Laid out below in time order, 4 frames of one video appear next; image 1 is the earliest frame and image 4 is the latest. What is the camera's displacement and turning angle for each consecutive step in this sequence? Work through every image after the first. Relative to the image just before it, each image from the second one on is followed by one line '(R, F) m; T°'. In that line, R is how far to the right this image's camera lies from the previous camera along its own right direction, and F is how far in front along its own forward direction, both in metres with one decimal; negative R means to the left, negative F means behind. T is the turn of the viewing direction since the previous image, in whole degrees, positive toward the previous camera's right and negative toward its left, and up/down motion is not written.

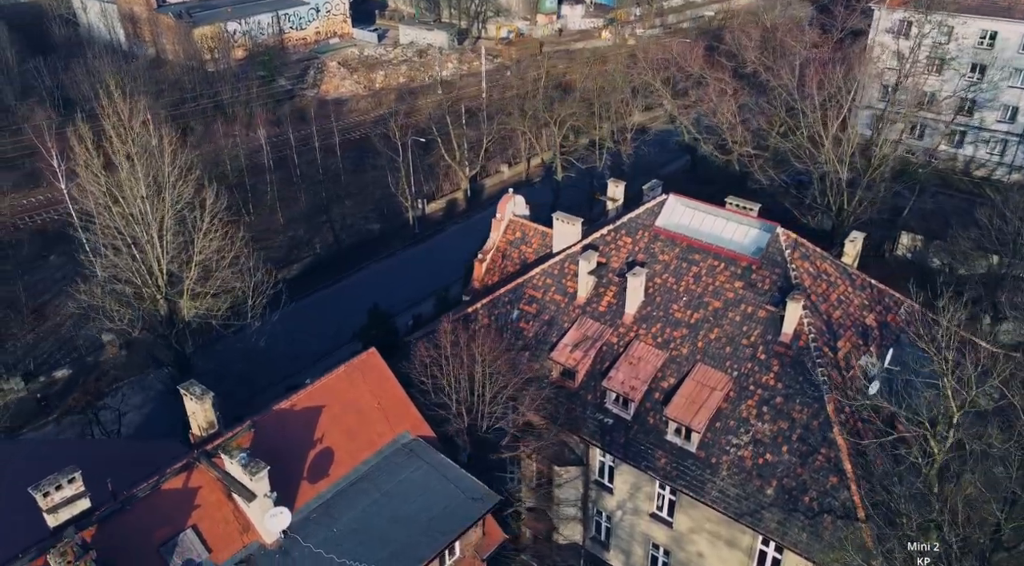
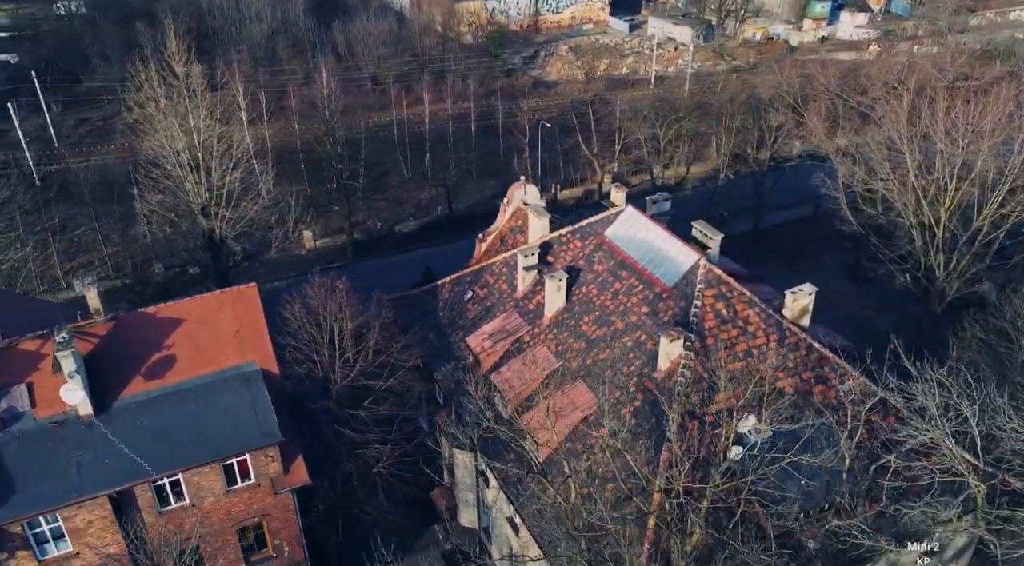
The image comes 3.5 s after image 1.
(+13.4, +2.3) m; -23°
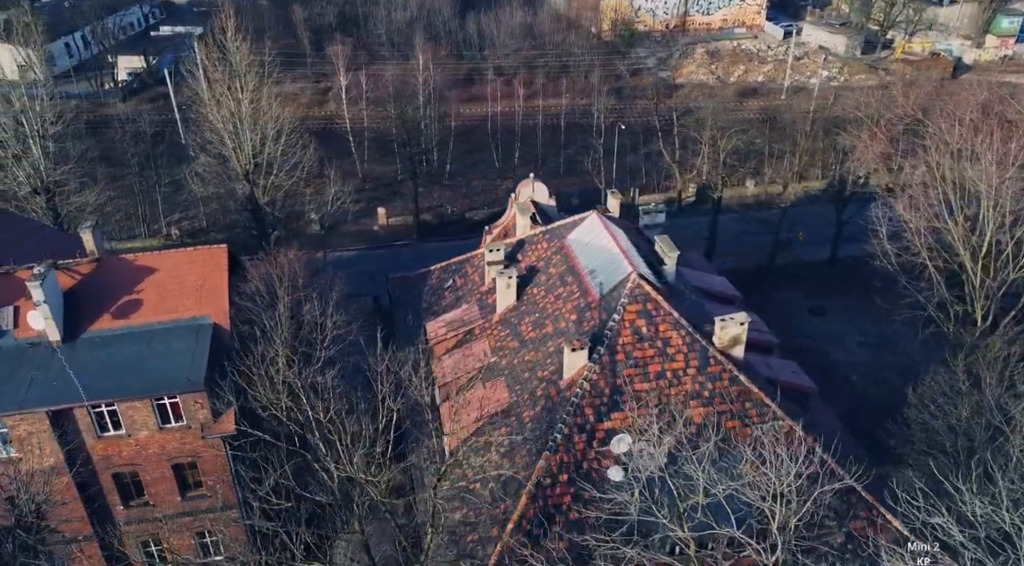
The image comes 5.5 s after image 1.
(+8.1, +0.7) m; -13°
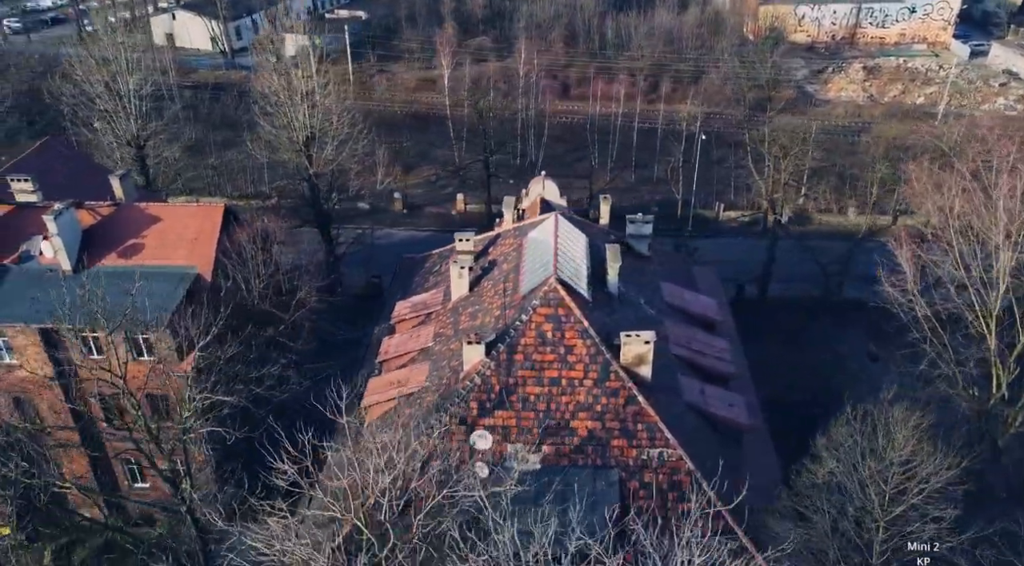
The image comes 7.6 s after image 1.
(+8.4, +1.1) m; -14°
